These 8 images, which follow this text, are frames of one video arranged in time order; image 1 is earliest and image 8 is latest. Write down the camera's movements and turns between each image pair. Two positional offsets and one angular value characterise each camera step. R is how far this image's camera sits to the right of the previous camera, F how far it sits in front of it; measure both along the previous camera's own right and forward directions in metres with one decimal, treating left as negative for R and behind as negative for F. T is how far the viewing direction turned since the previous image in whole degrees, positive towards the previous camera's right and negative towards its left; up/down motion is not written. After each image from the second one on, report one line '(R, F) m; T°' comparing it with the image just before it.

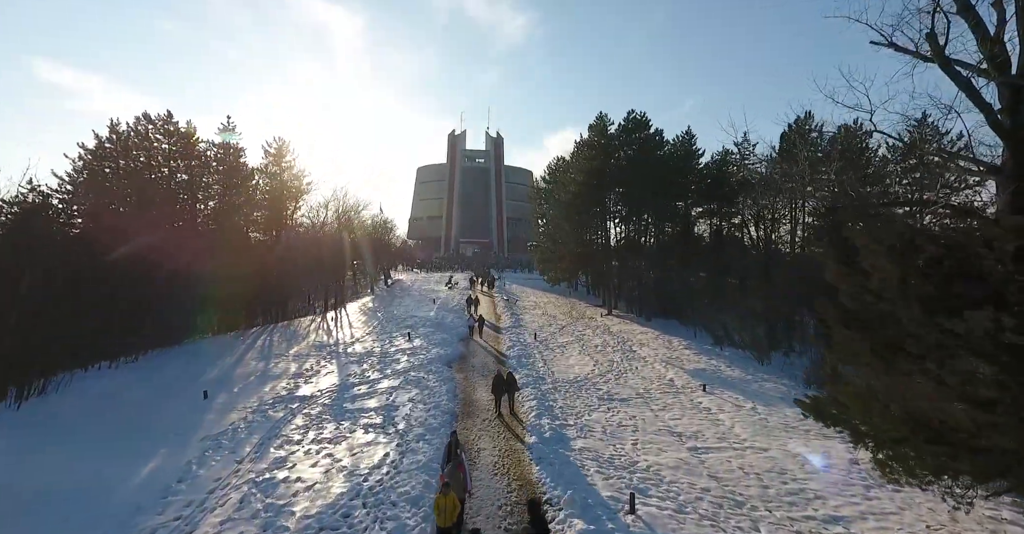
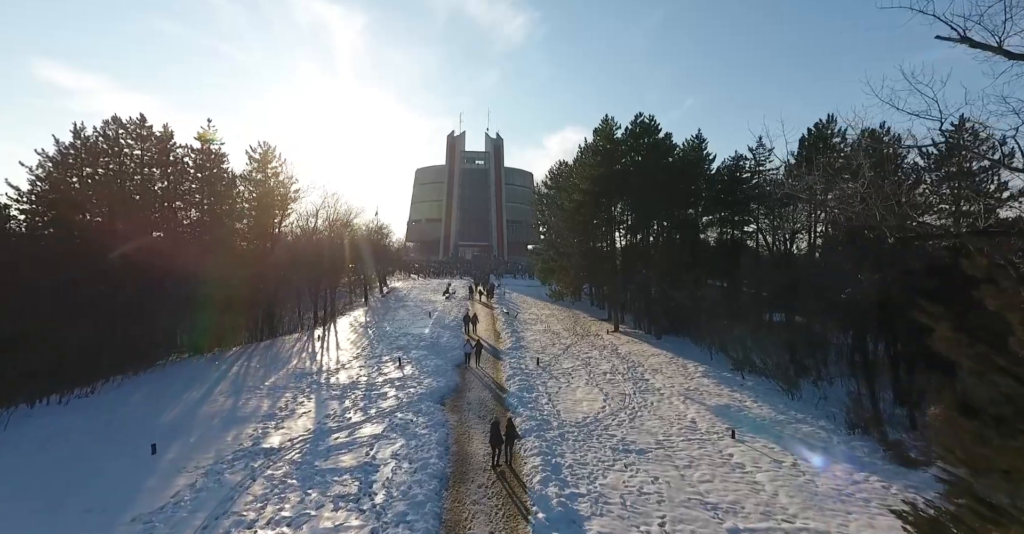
(0.0, +1.3) m; 0°
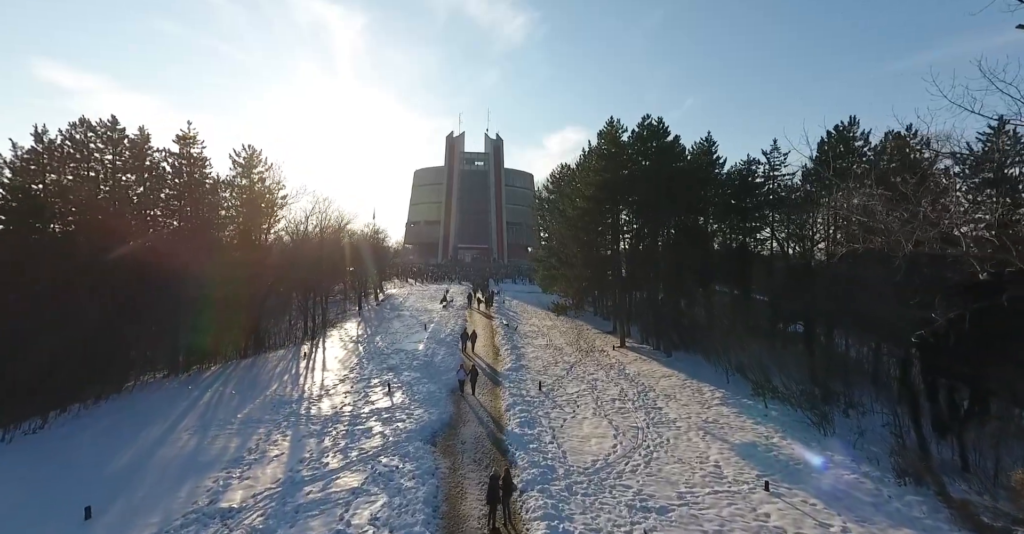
(0.0, +1.1) m; 0°
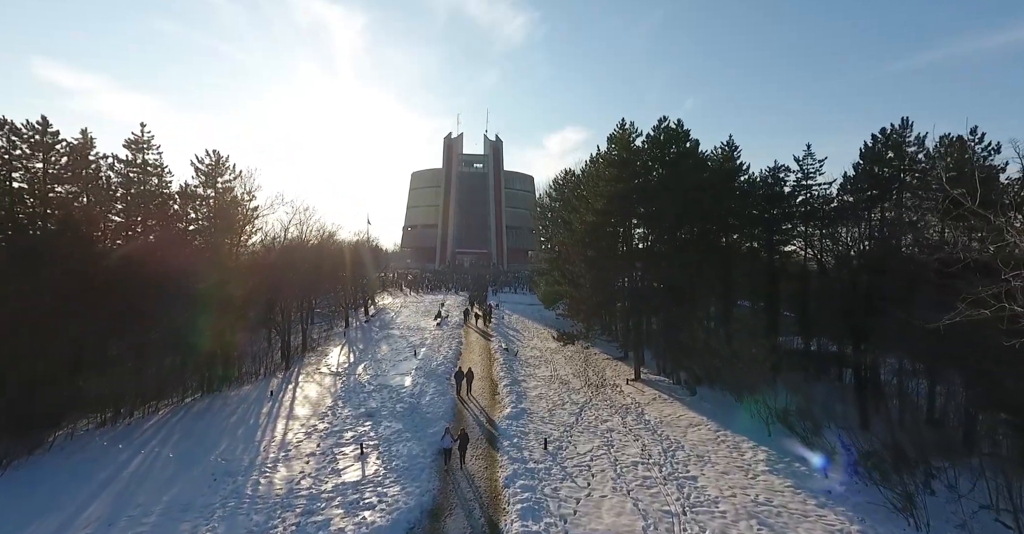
(0.0, +2.2) m; 0°
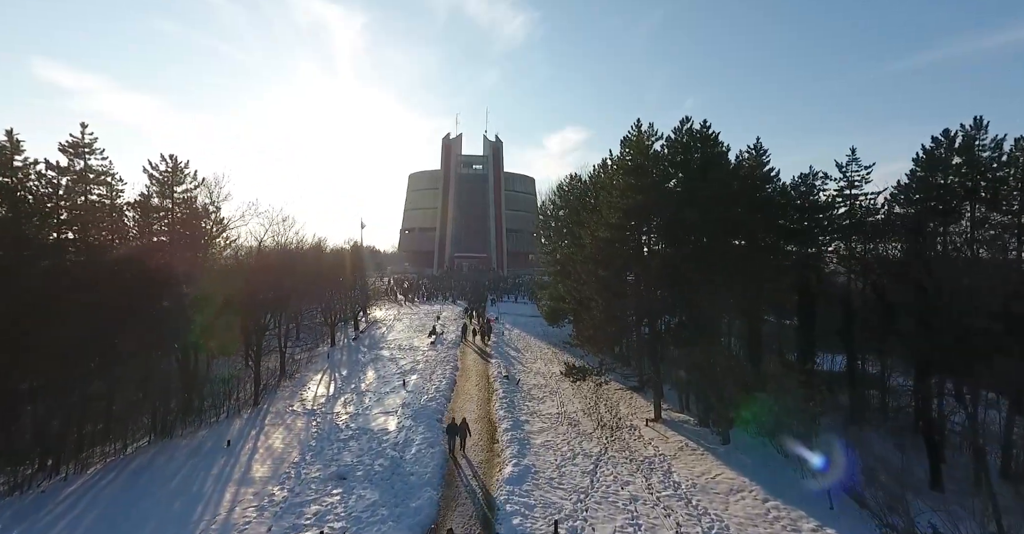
(0.0, +2.1) m; 0°
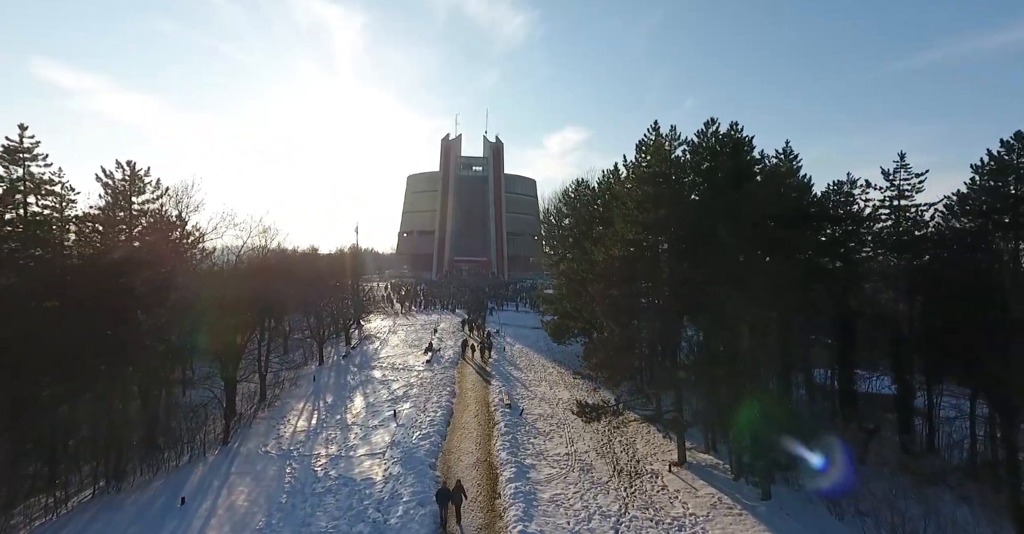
(-0.1, +1.7) m; 0°
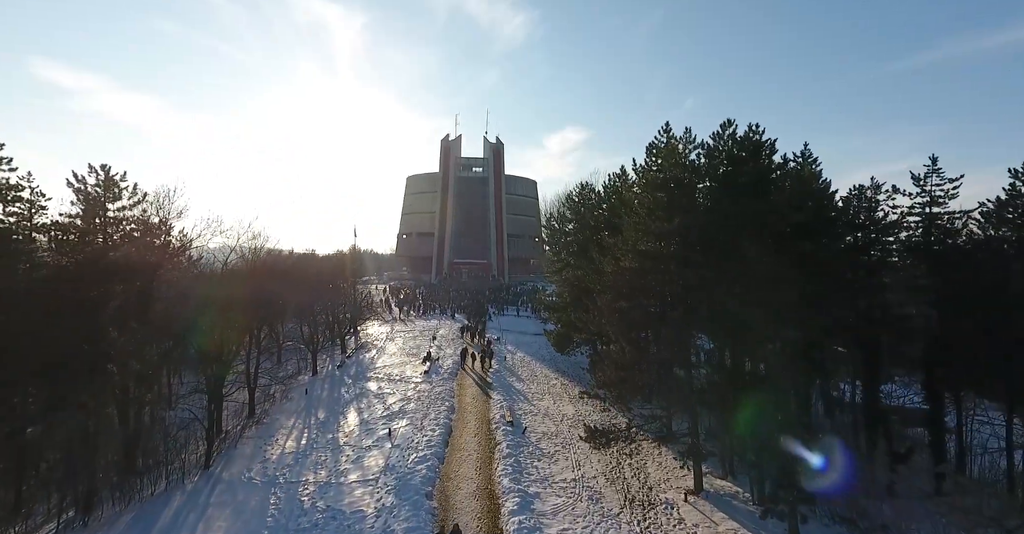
(-0.1, +0.9) m; 0°
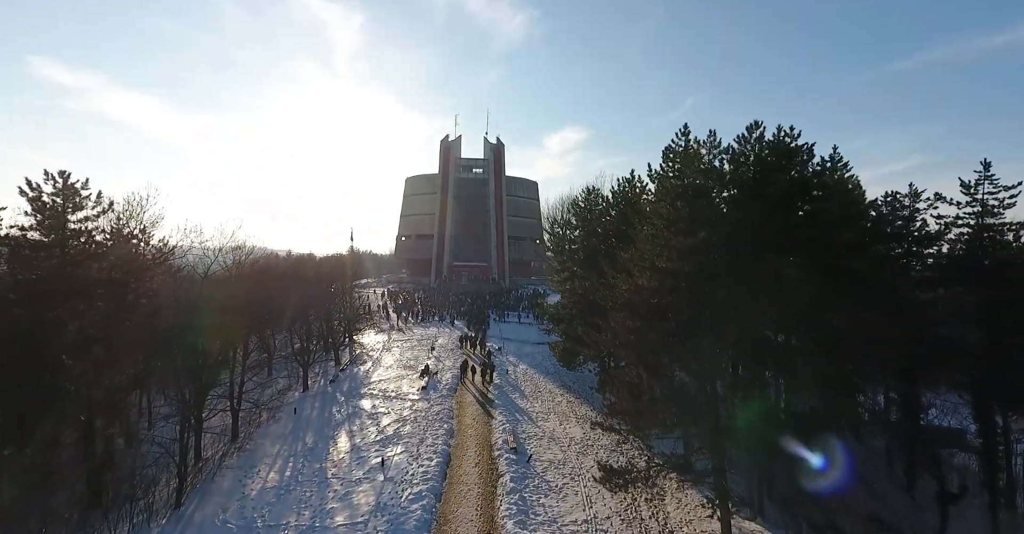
(-0.1, +1.2) m; 0°
